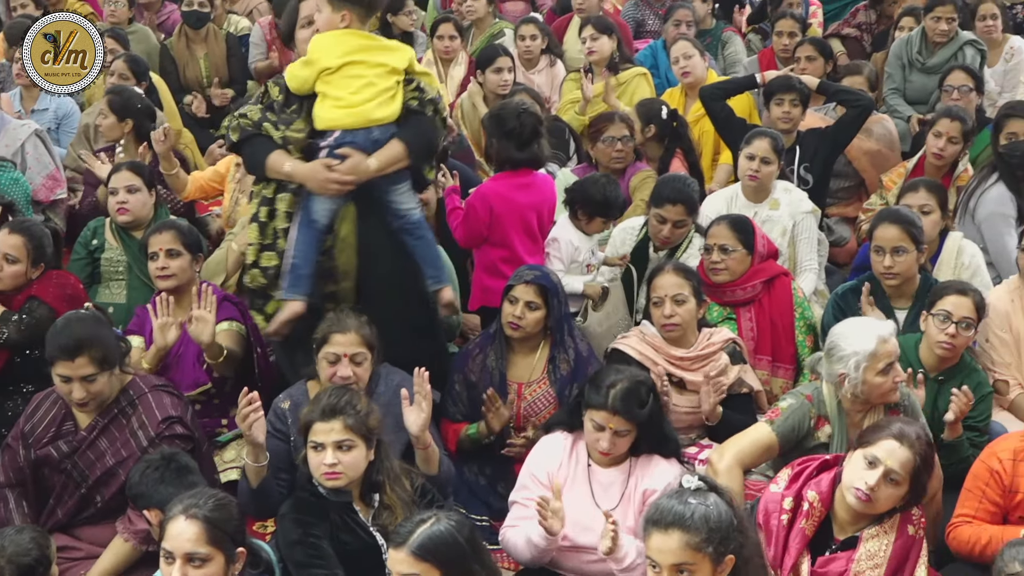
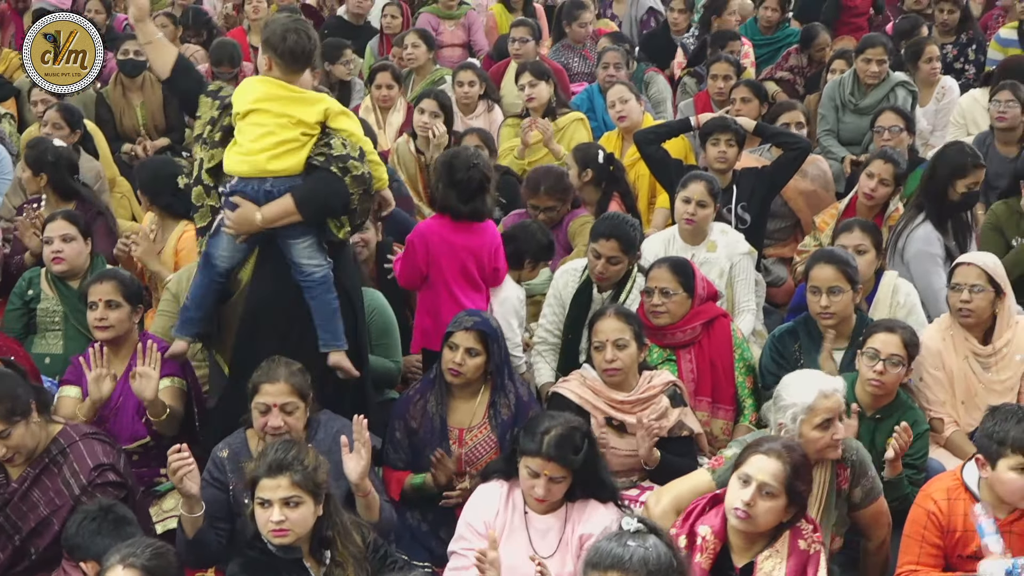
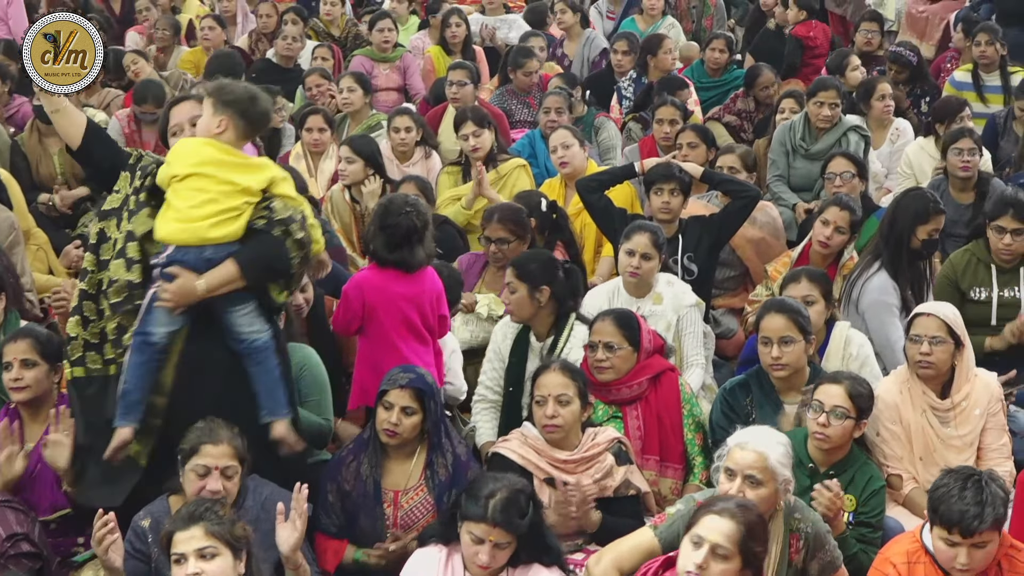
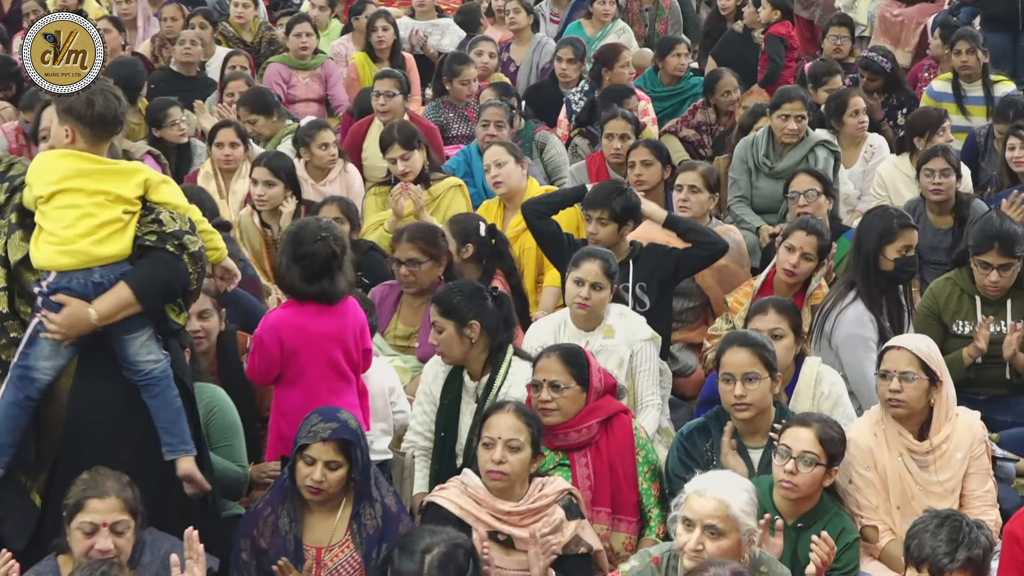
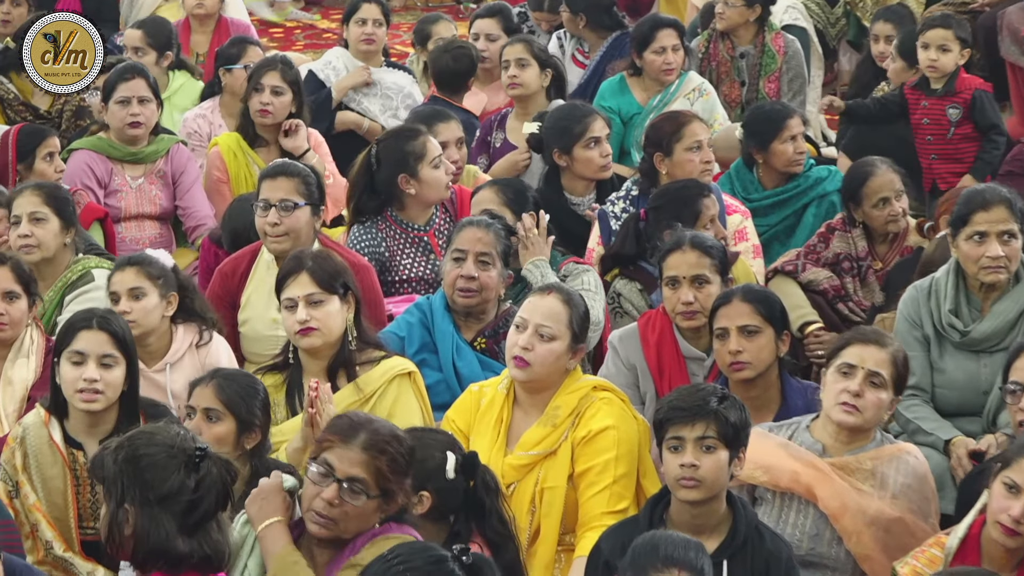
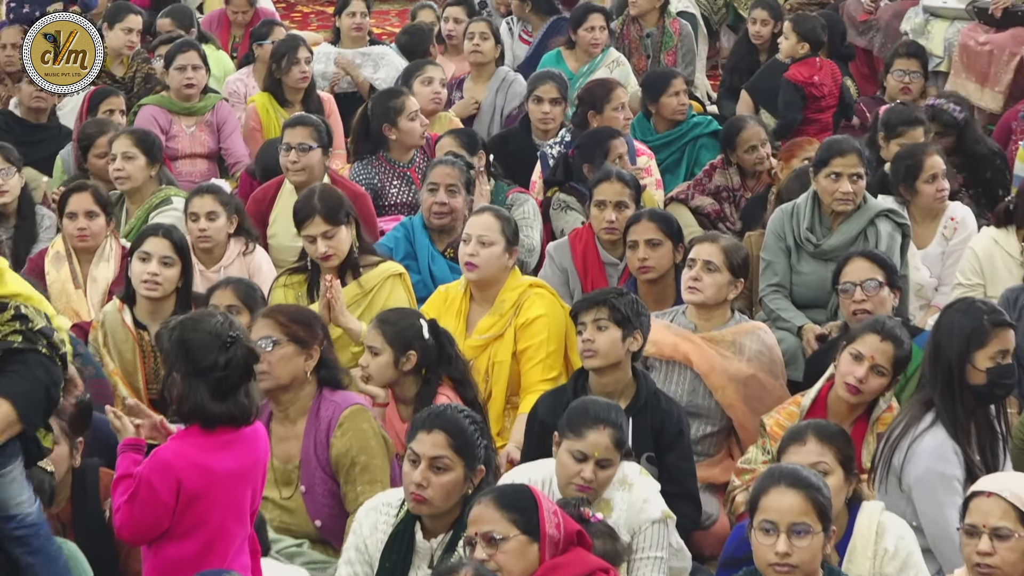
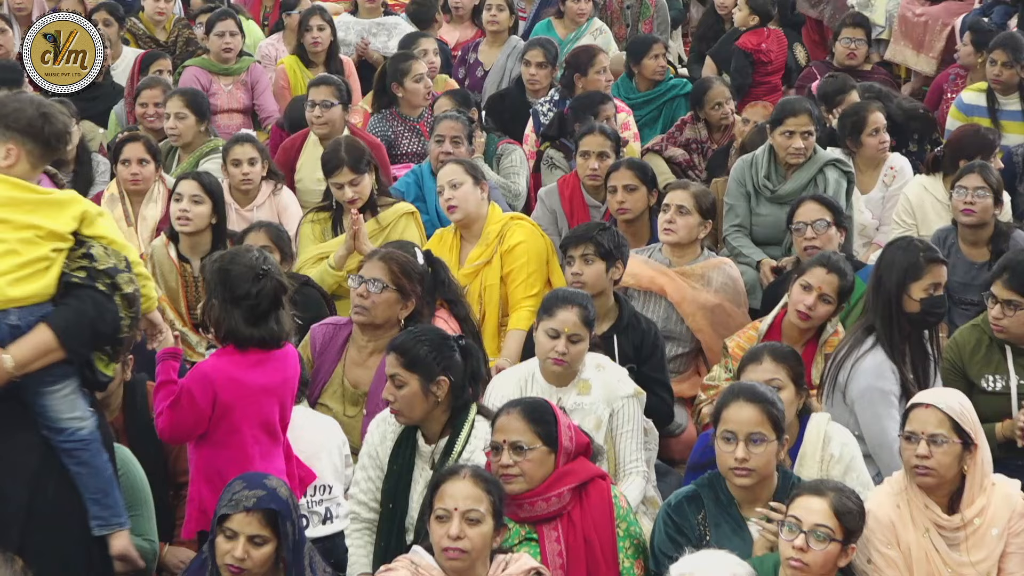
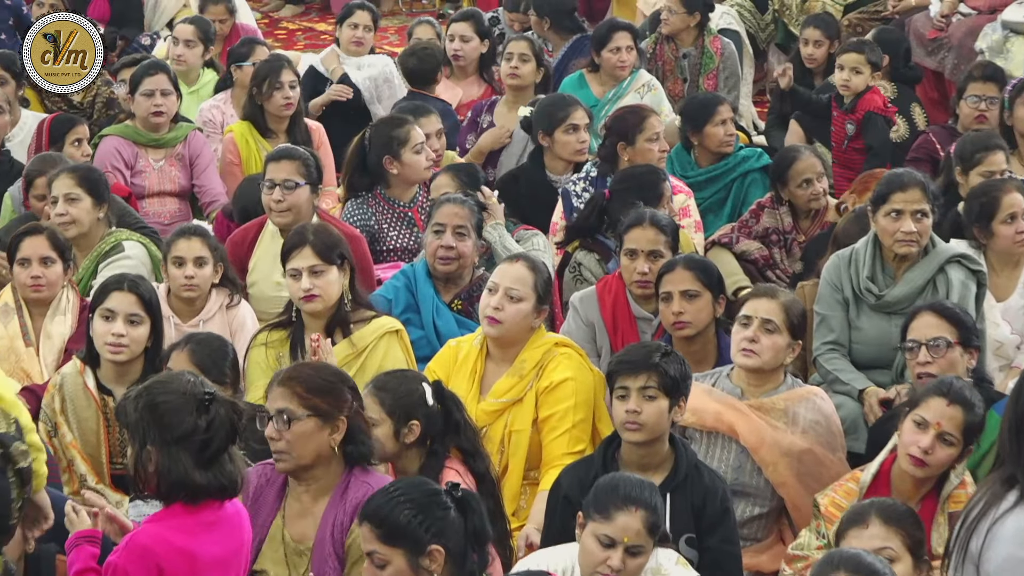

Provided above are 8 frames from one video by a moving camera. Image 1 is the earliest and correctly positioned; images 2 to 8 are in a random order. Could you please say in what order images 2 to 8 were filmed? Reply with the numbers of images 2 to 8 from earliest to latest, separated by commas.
2, 3, 4, 7, 6, 8, 5
